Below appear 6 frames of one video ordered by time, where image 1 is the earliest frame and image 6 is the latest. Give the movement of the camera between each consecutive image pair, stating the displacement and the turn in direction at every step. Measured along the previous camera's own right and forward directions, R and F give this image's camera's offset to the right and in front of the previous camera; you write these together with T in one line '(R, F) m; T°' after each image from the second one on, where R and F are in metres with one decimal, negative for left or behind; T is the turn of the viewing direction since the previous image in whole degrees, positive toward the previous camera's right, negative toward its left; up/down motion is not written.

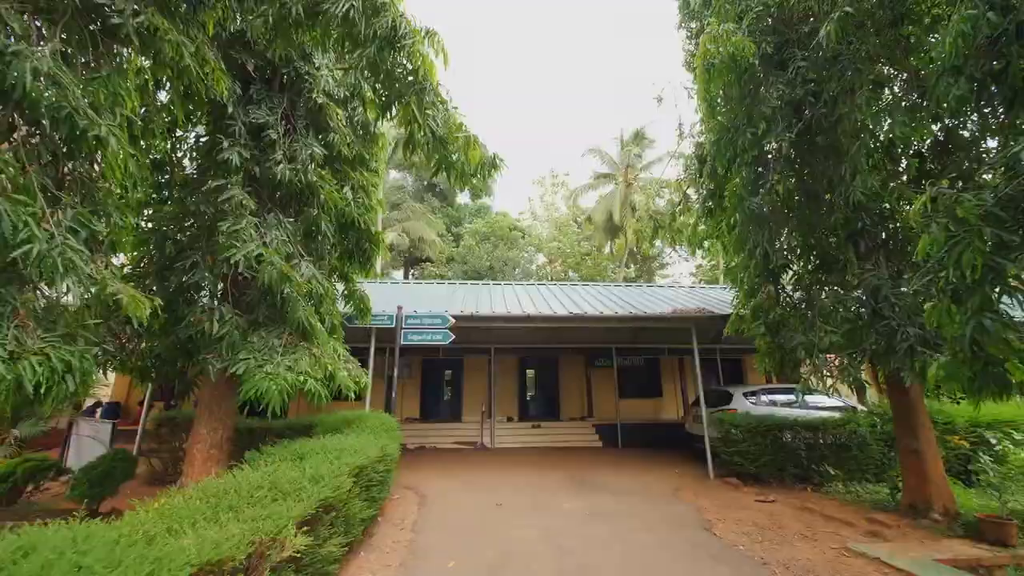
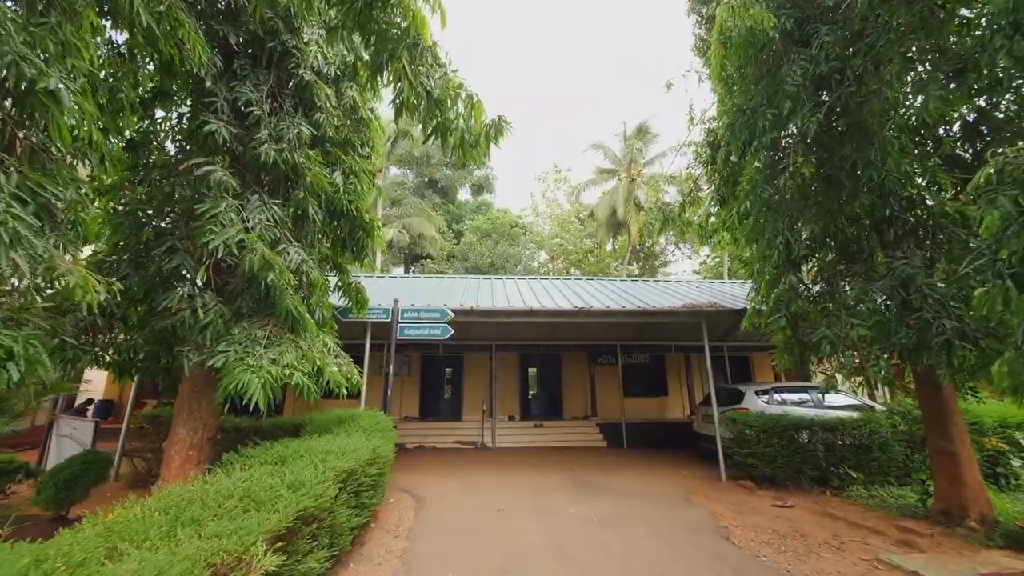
(0.0, +0.4) m; 0°
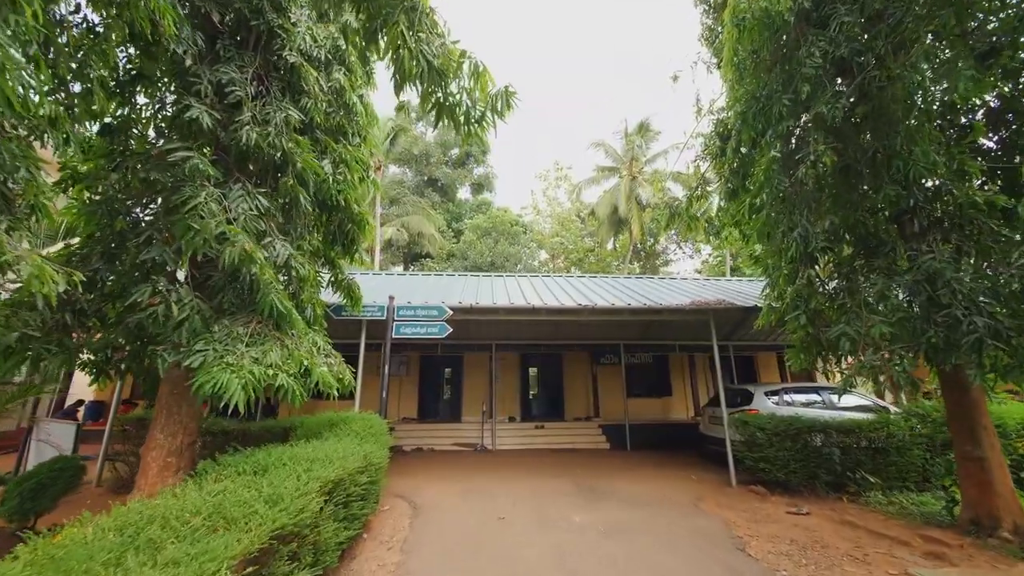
(0.0, +0.3) m; 0°
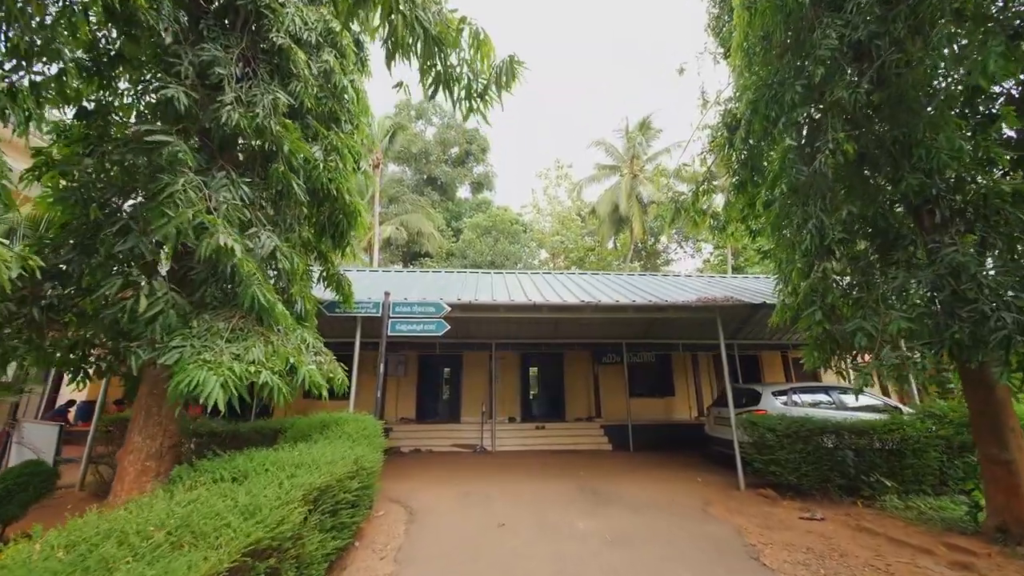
(0.0, +0.2) m; 0°
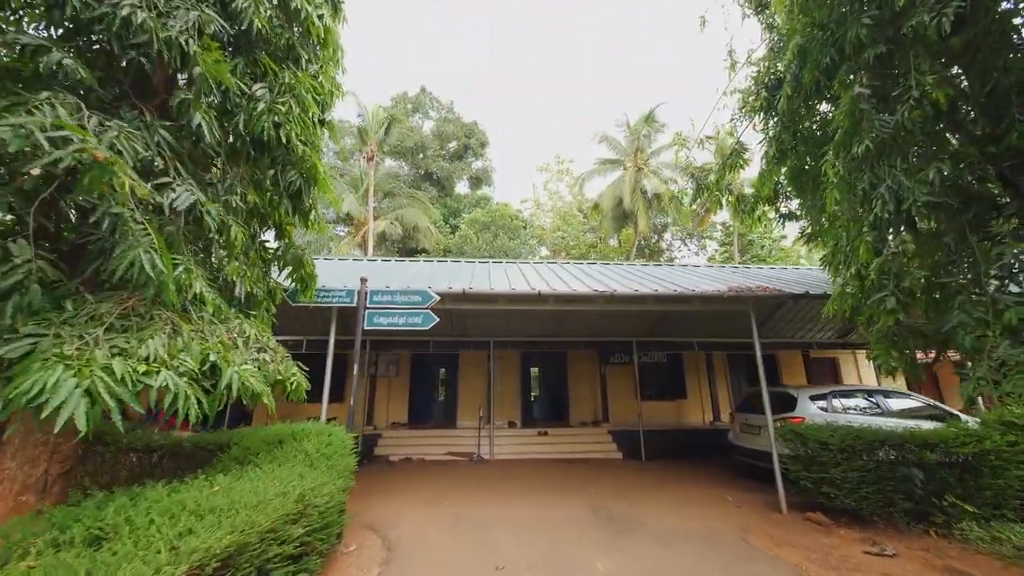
(0.0, +1.0) m; 0°
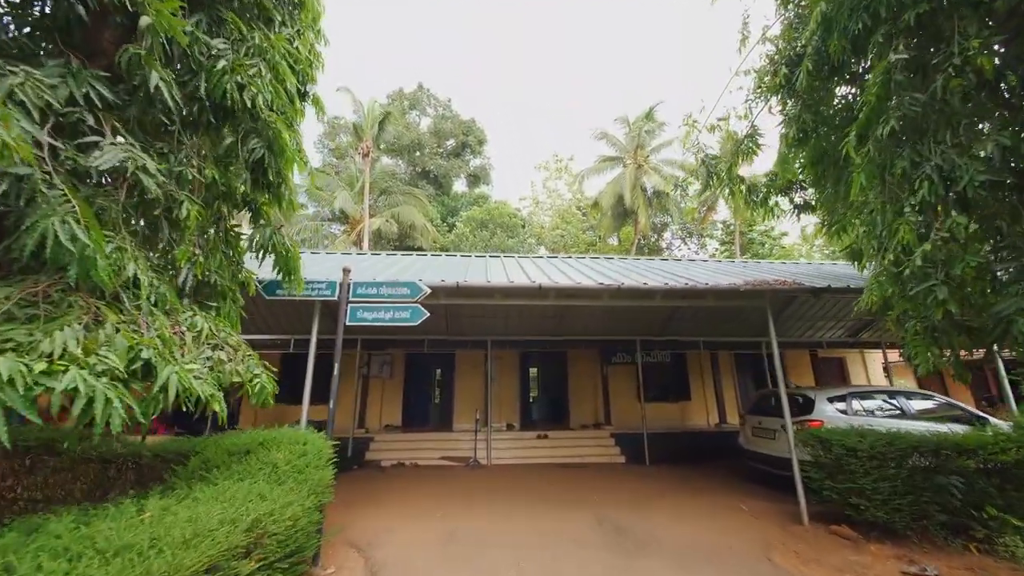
(0.0, +0.5) m; 0°
